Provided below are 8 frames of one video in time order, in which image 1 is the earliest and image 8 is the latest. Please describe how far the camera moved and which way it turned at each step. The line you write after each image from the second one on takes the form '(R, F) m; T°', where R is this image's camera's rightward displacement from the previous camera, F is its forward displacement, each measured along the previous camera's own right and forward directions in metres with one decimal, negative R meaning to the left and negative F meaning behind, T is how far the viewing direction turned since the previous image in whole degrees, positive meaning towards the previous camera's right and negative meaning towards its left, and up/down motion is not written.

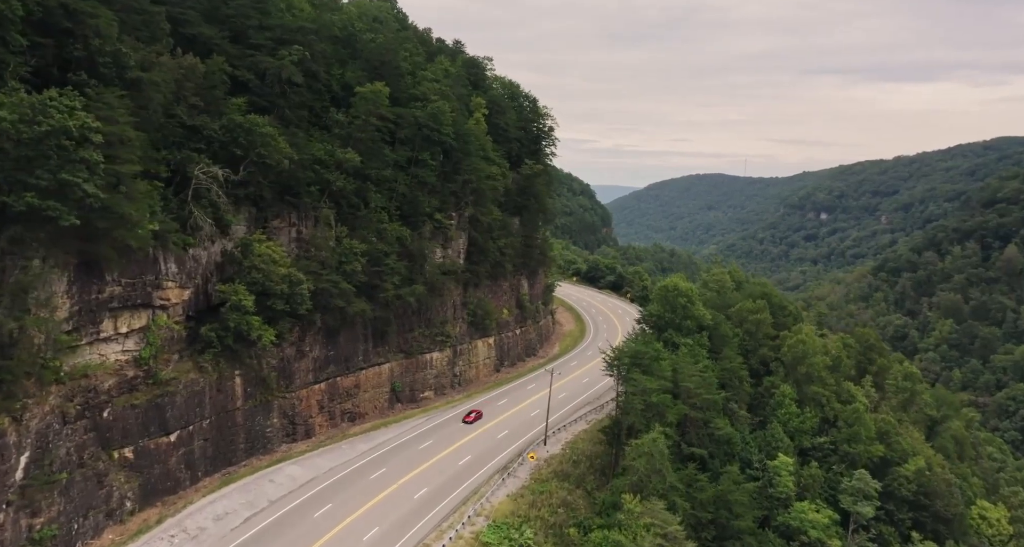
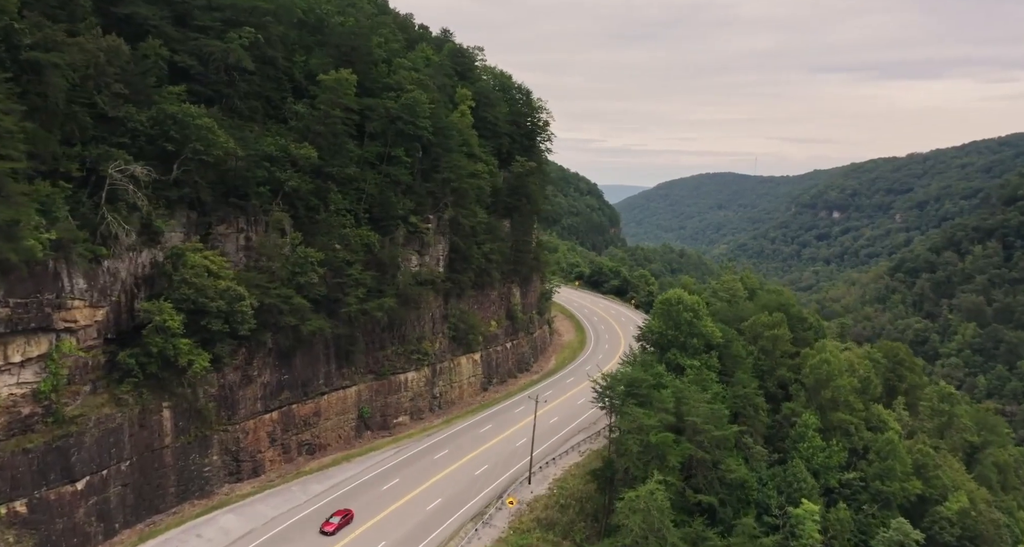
(+1.5, +5.9) m; -1°
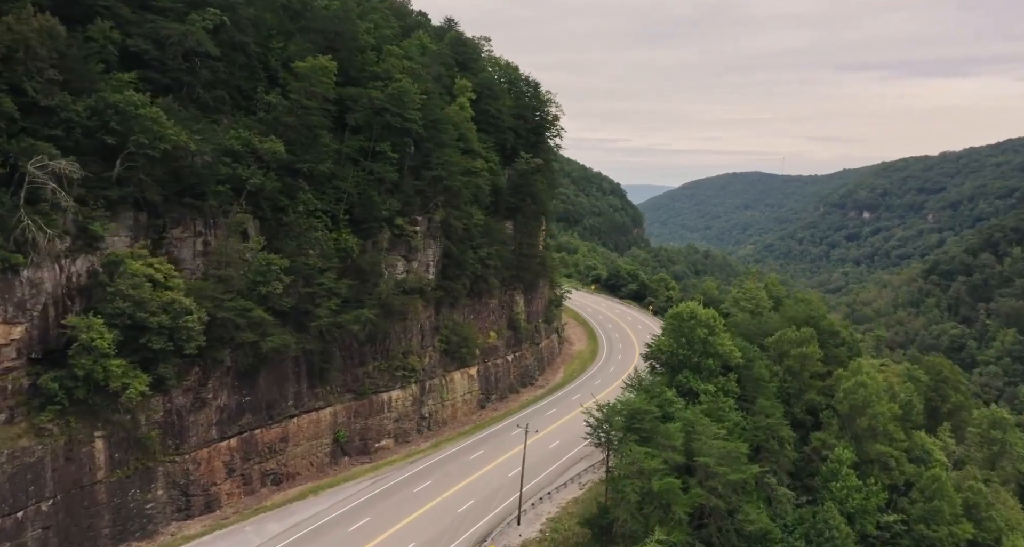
(+1.6, +4.7) m; -2°
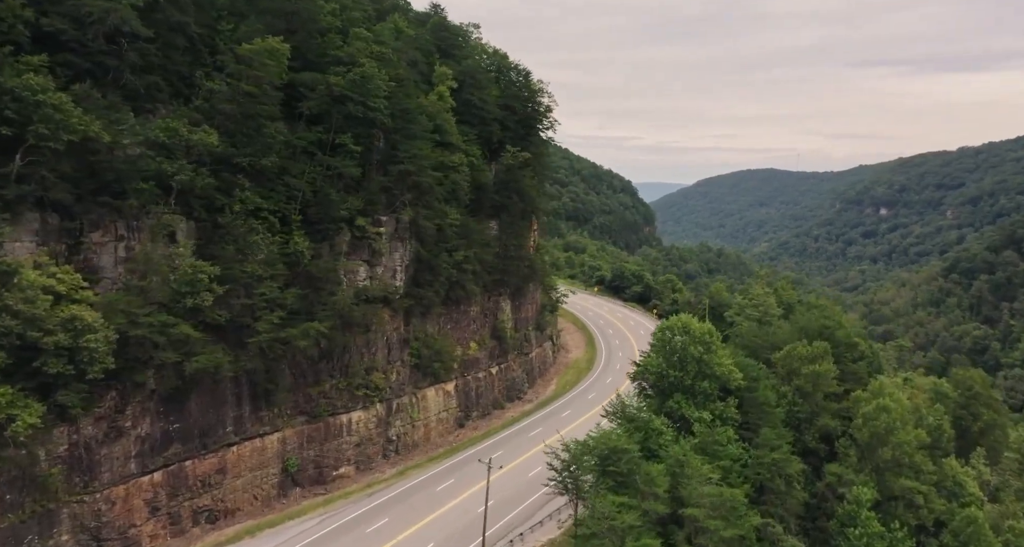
(+1.9, +4.7) m; -1°
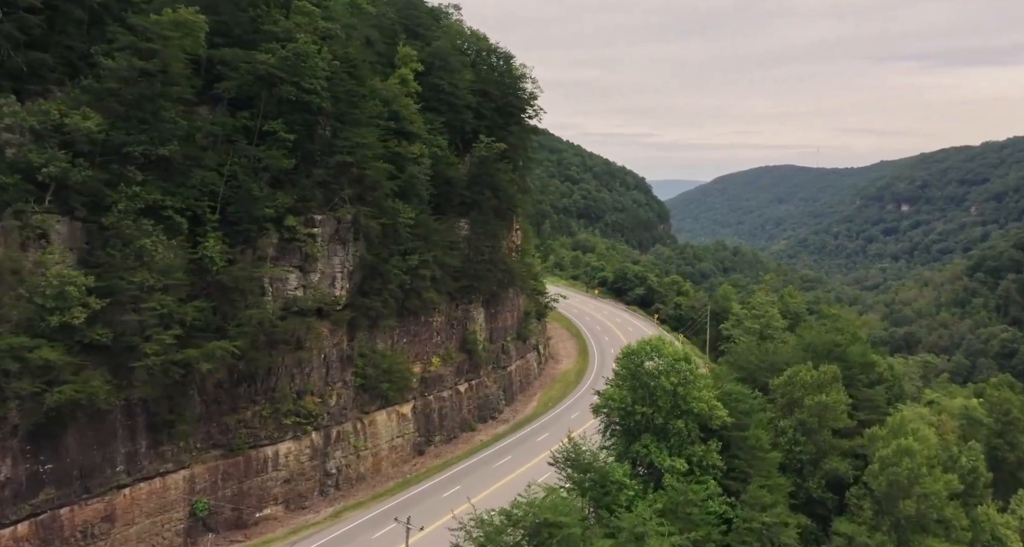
(+2.6, +5.6) m; -1°
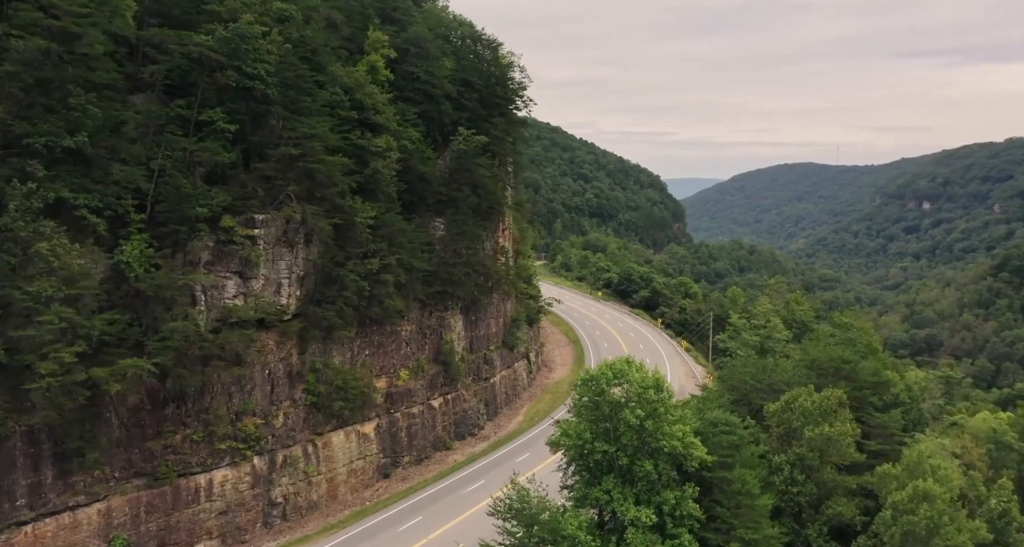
(+2.0, +3.8) m; -1°
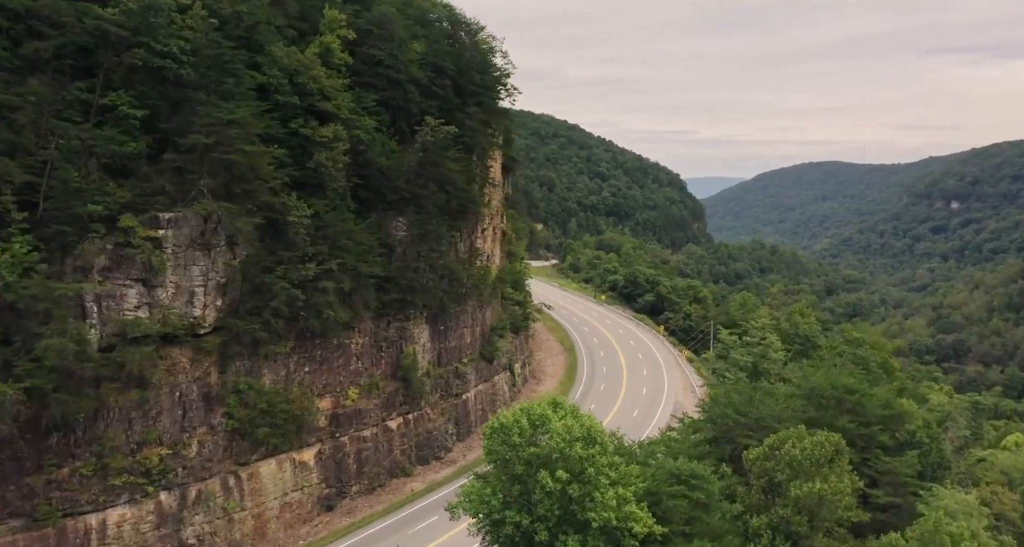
(+2.5, +4.4) m; -2°
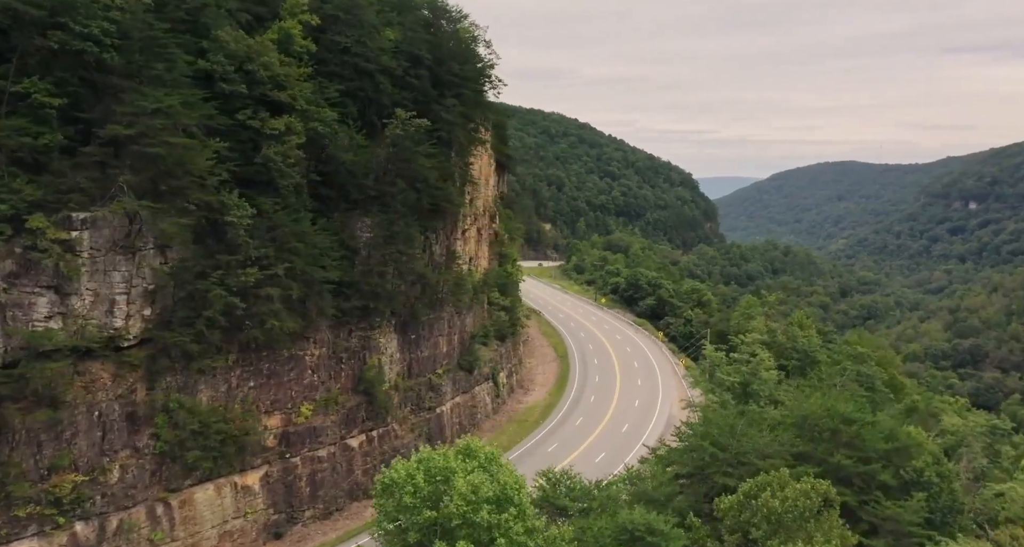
(+1.7, +2.9) m; -1°
